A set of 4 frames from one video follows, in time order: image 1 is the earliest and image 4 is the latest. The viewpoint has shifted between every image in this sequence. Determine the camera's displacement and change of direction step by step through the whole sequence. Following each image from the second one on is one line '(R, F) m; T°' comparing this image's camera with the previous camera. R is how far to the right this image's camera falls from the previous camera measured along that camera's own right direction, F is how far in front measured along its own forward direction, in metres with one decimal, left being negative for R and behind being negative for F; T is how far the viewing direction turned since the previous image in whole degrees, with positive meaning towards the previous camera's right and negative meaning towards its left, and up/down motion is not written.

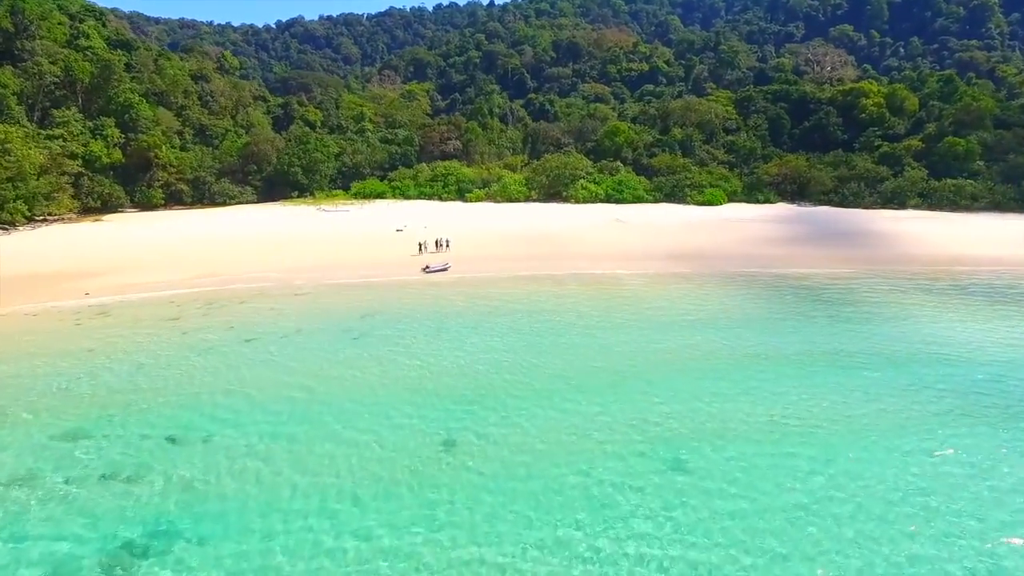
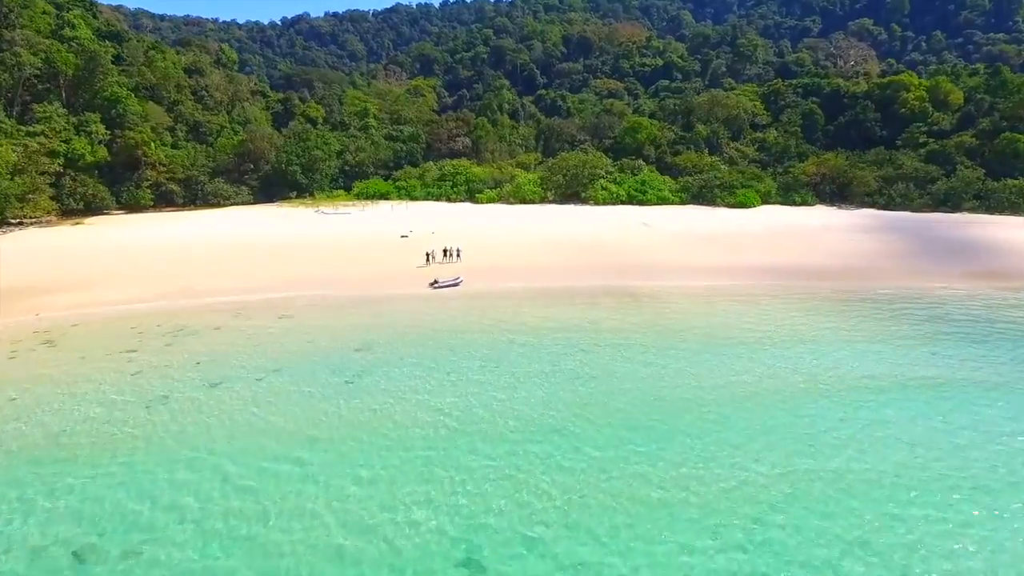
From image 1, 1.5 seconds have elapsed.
(-0.6, +3.6) m; -1°
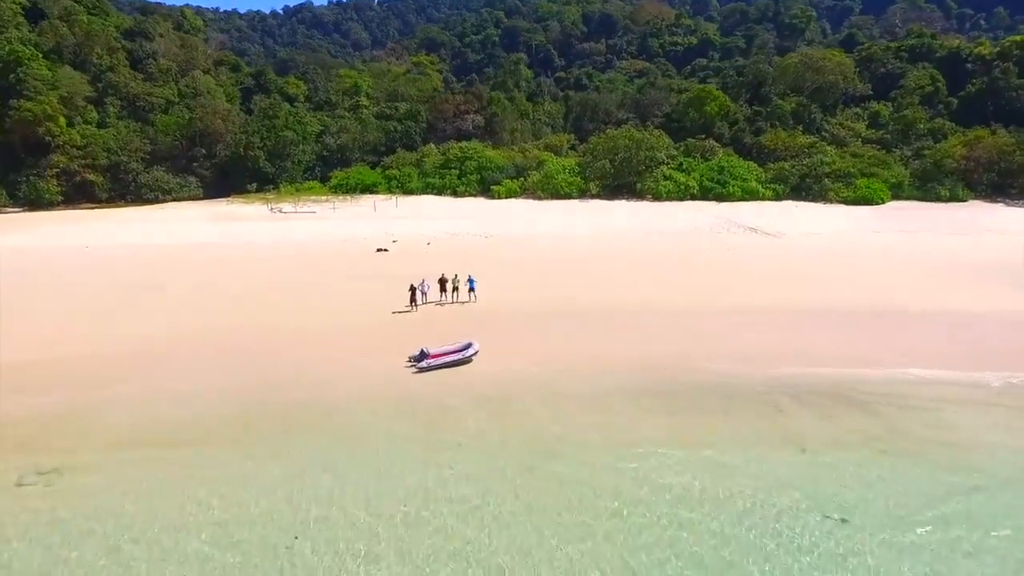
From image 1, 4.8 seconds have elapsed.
(-1.1, +12.0) m; -1°
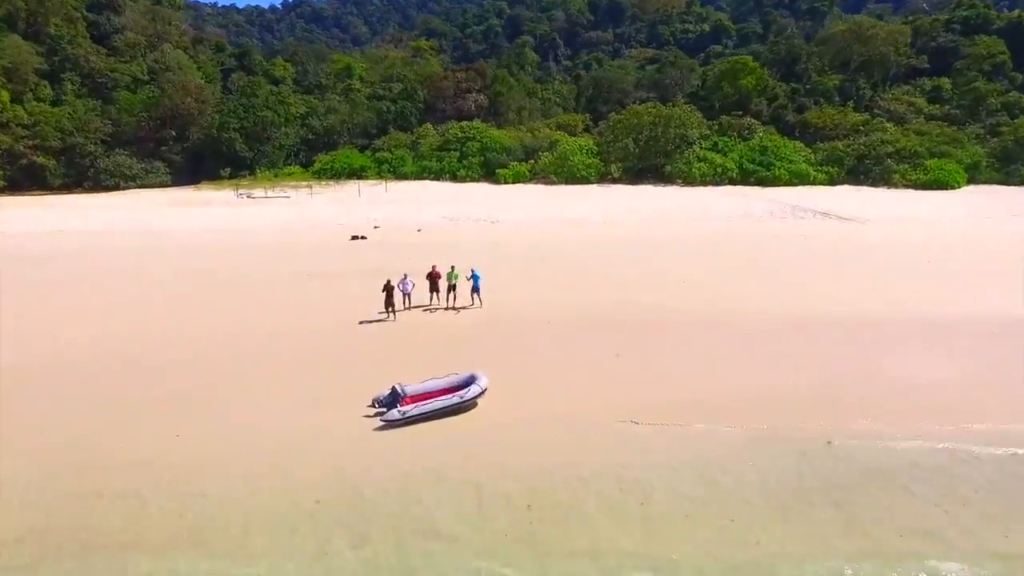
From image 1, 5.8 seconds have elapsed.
(-0.3, +4.6) m; 0°
